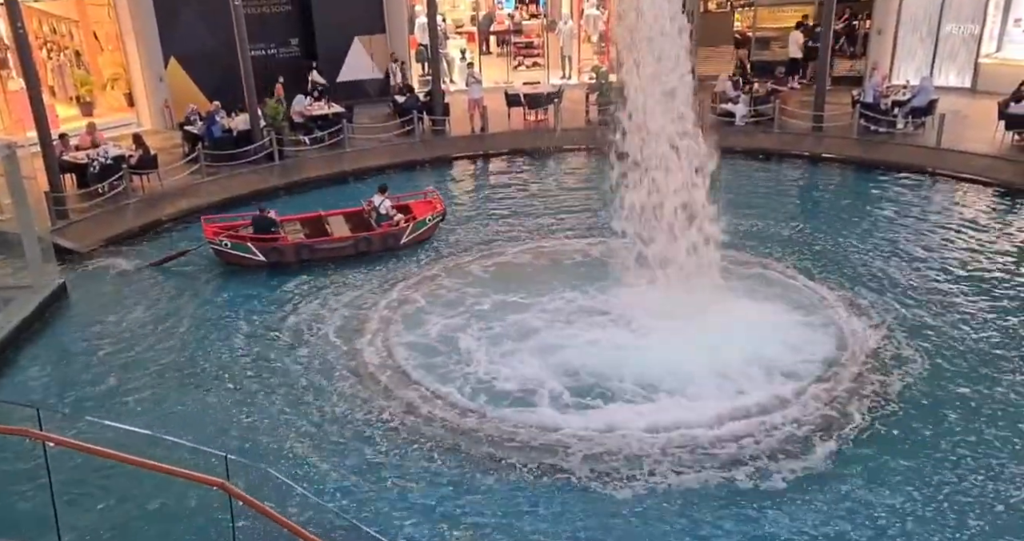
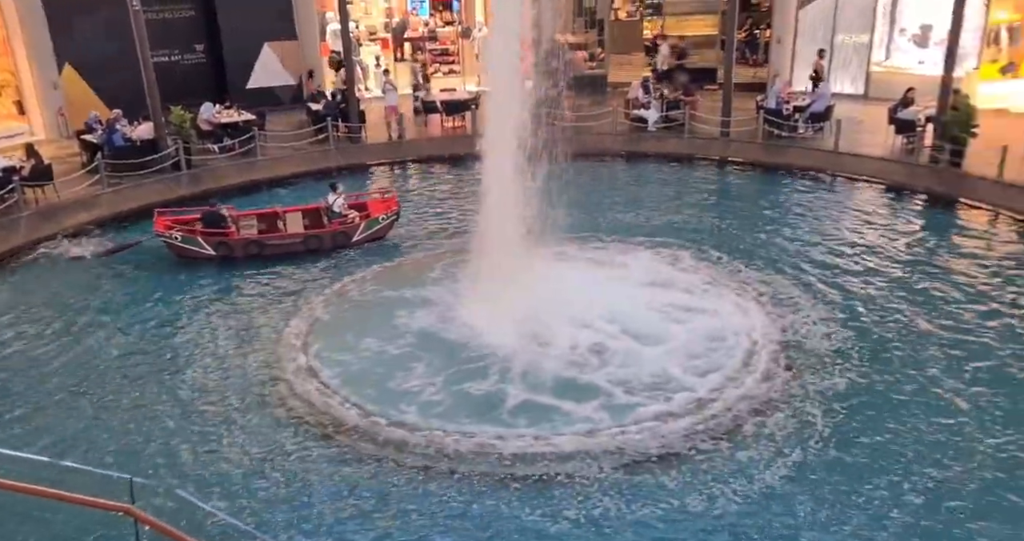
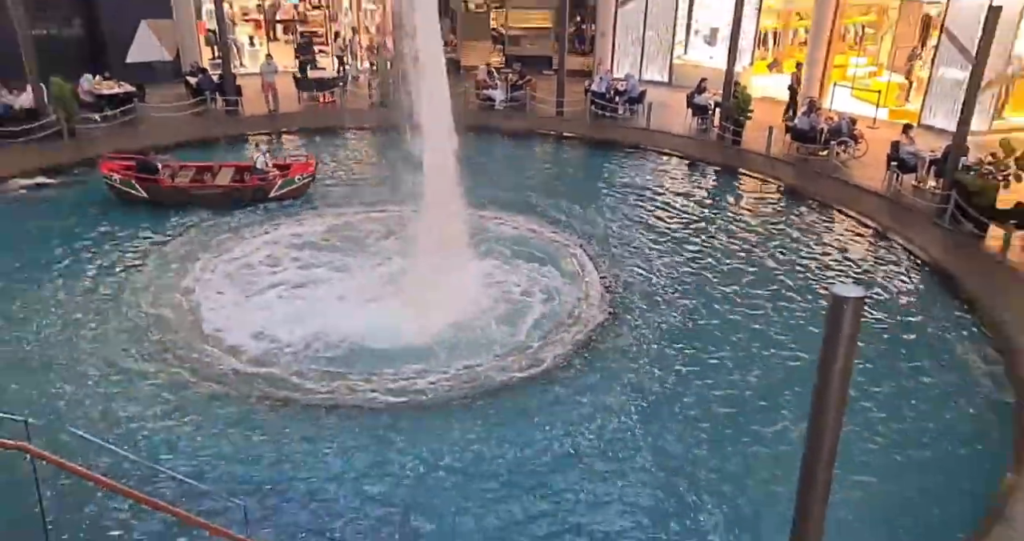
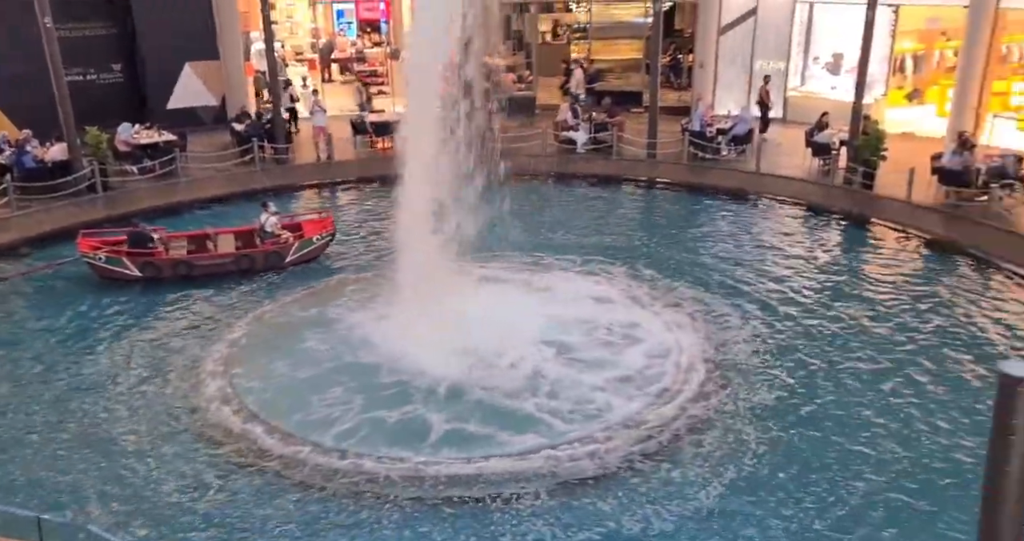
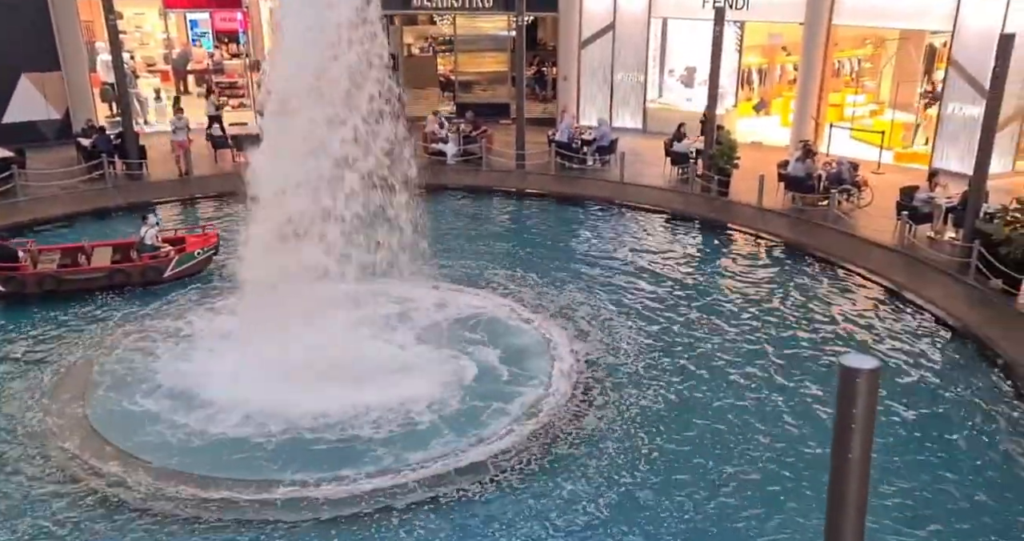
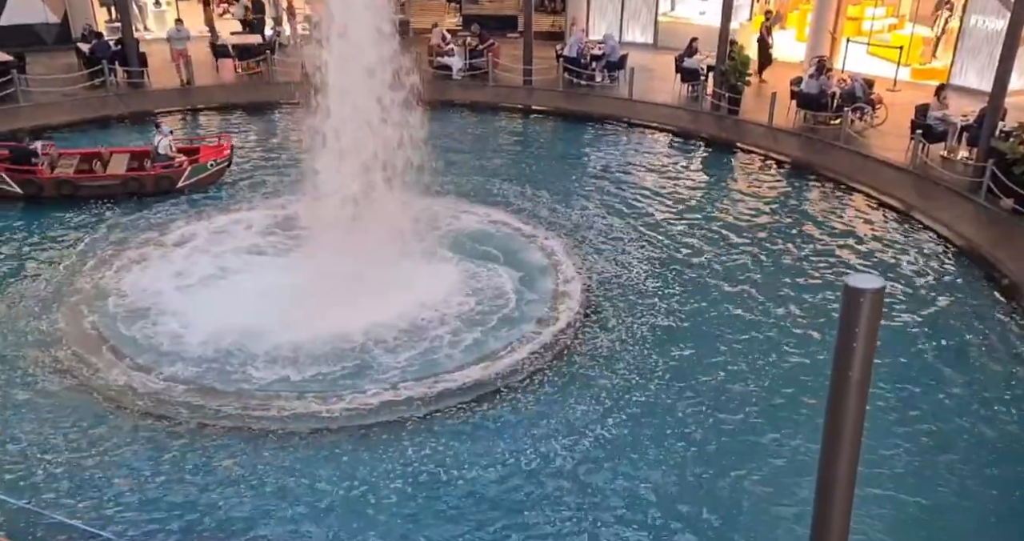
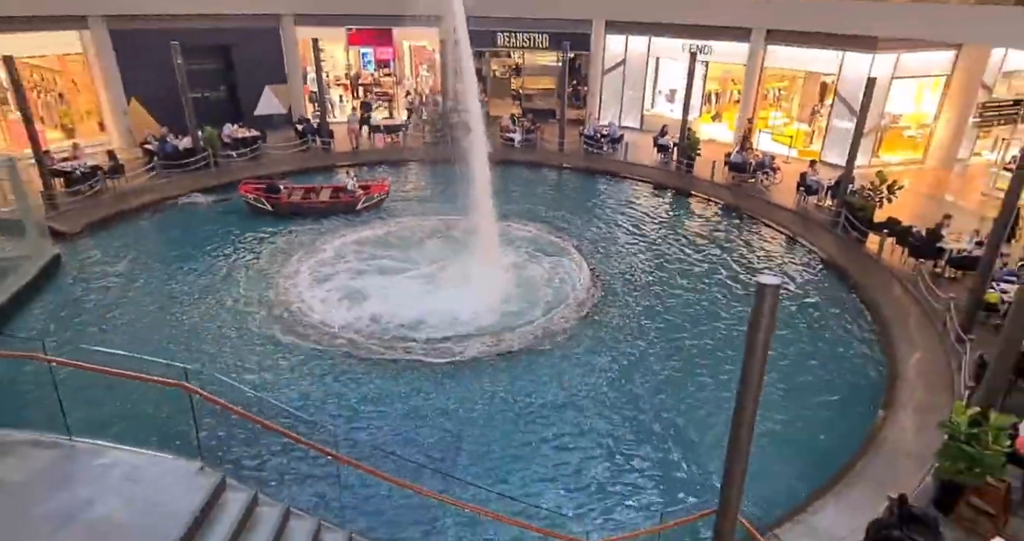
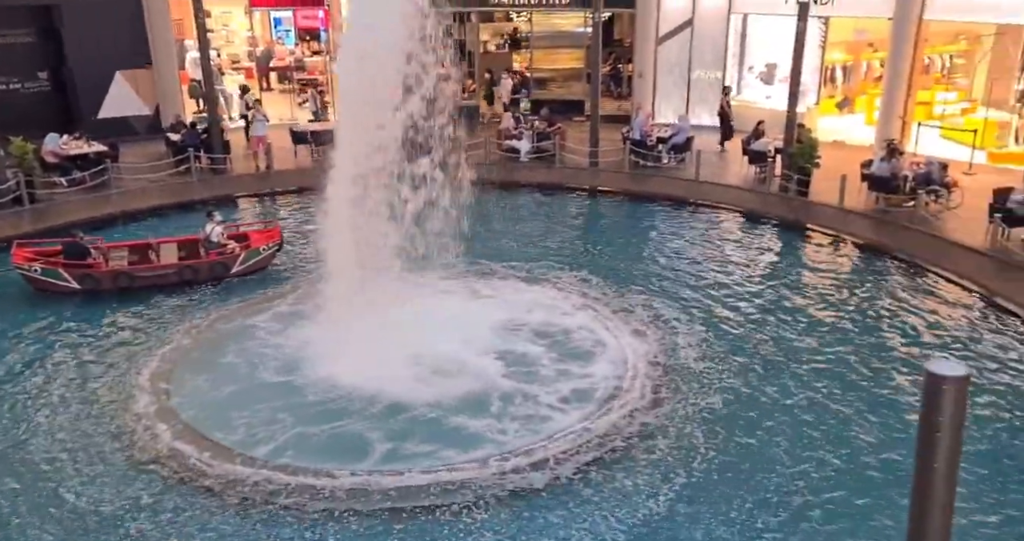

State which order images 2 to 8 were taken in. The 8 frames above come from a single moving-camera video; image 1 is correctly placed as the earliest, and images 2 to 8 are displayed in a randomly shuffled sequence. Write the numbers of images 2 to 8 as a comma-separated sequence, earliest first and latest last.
2, 4, 8, 5, 6, 3, 7
